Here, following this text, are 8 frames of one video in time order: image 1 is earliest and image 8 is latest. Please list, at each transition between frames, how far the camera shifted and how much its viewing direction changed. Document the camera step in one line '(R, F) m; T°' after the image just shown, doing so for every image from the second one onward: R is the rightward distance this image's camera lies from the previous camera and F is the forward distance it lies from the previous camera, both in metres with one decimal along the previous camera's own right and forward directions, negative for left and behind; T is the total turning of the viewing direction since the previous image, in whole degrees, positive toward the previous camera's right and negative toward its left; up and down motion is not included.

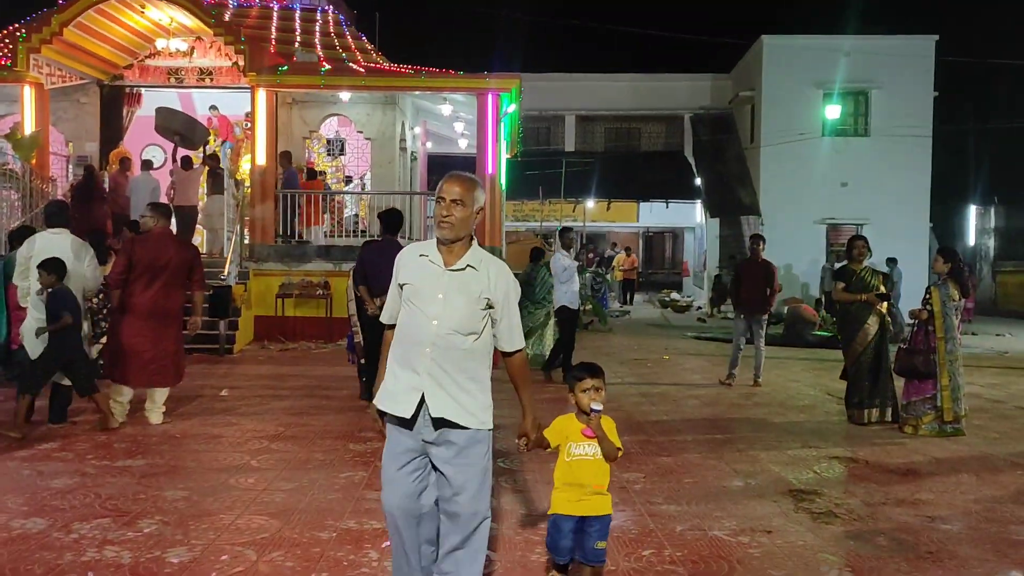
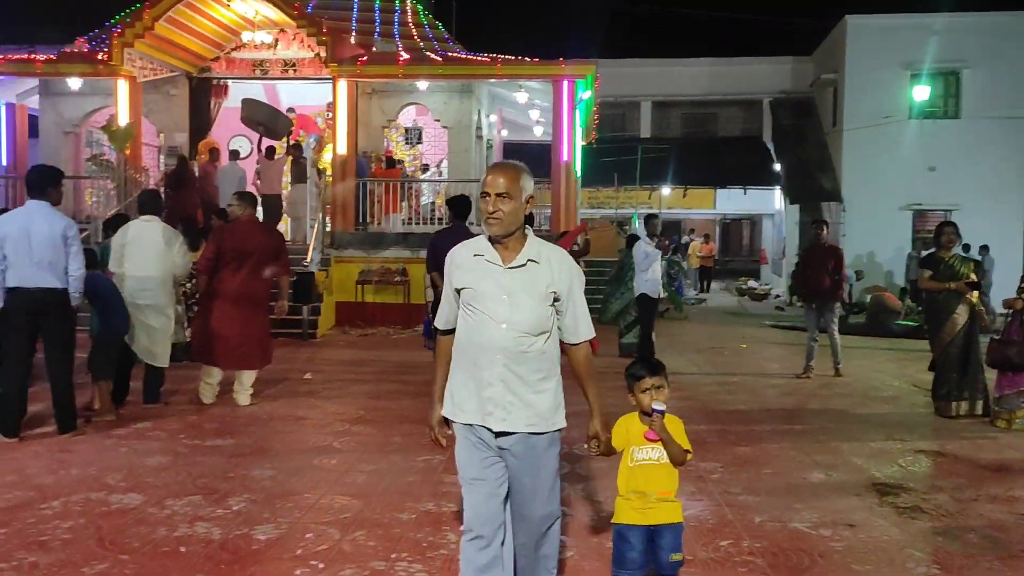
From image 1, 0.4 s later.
(0.0, 0.0) m; -5°
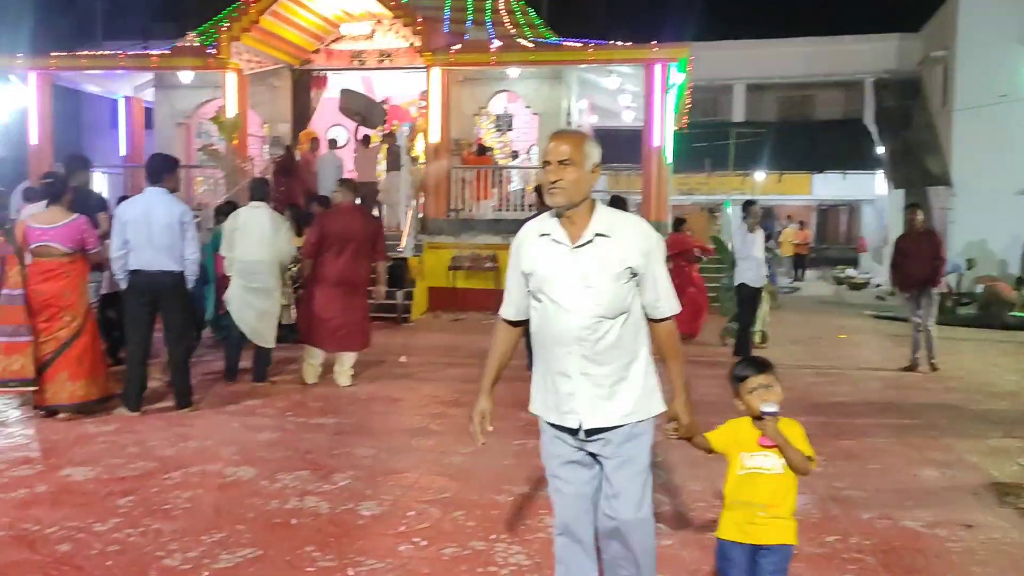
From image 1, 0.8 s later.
(-0.1, 0.0) m; -6°
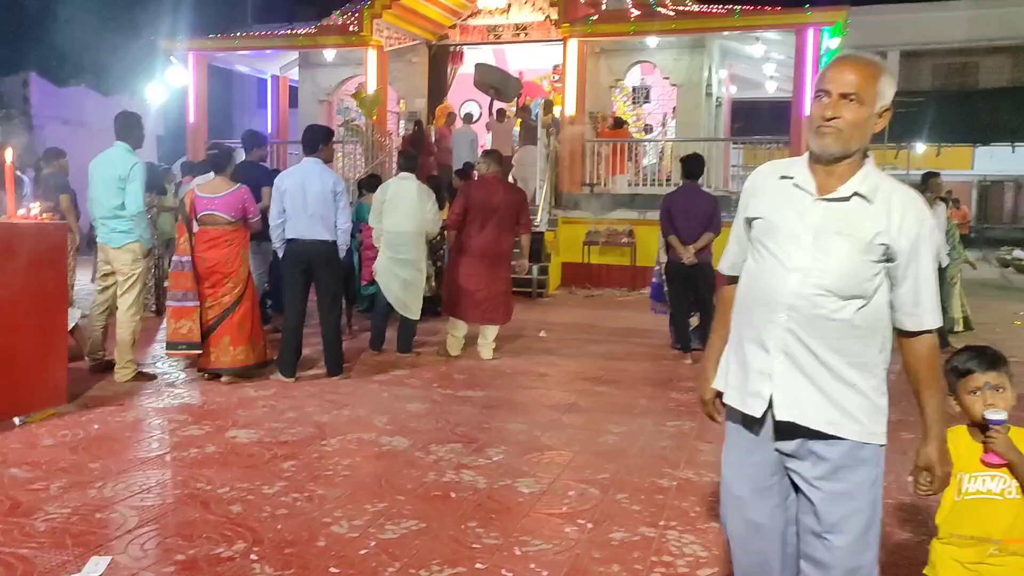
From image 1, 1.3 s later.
(-0.2, +0.2) m; -8°
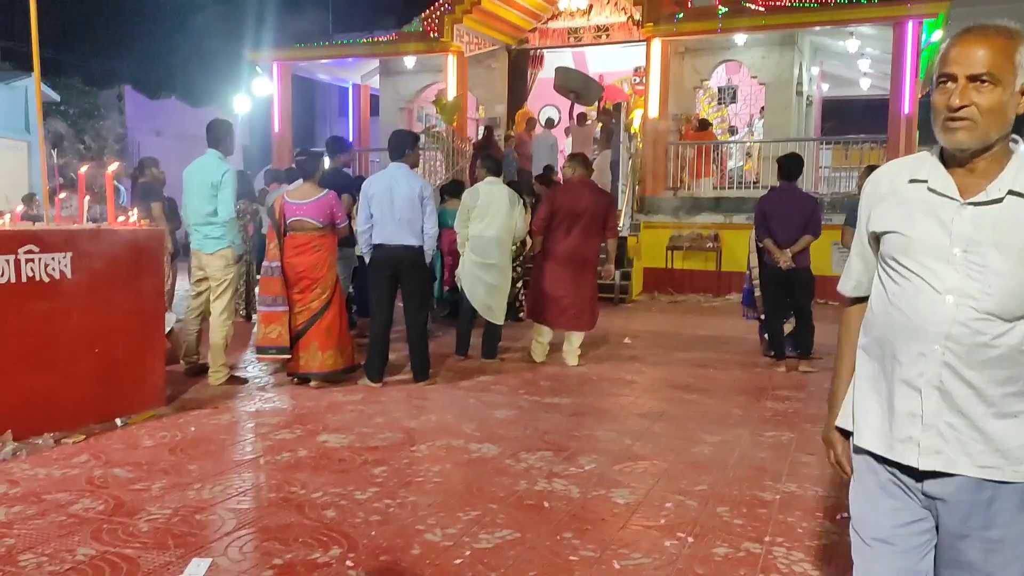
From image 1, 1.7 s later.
(-0.1, +0.1) m; -5°
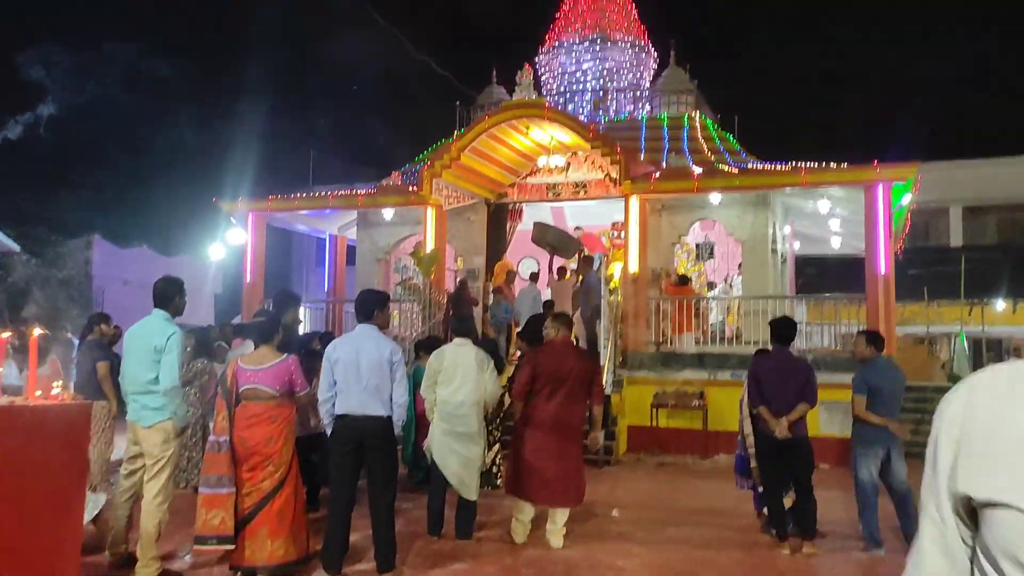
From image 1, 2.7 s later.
(0.0, +0.4) m; +2°
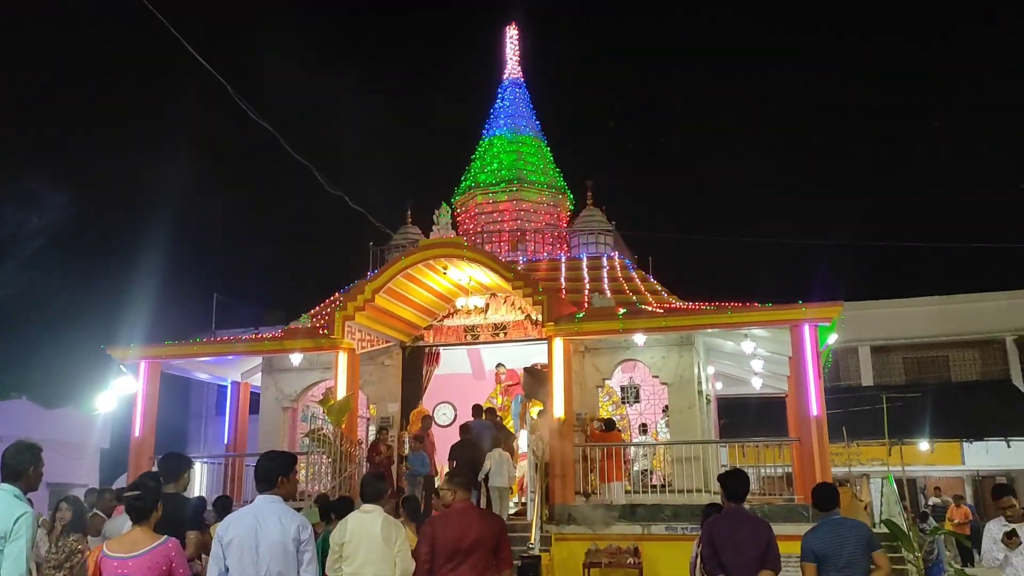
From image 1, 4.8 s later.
(-0.1, +0.6) m; +6°
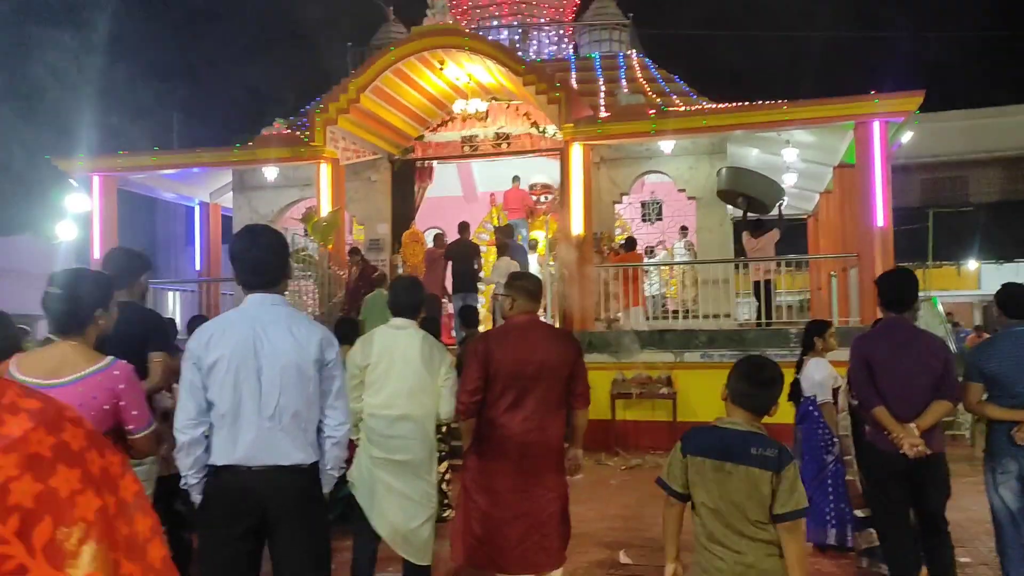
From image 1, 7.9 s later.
(-0.5, +1.6) m; +2°
